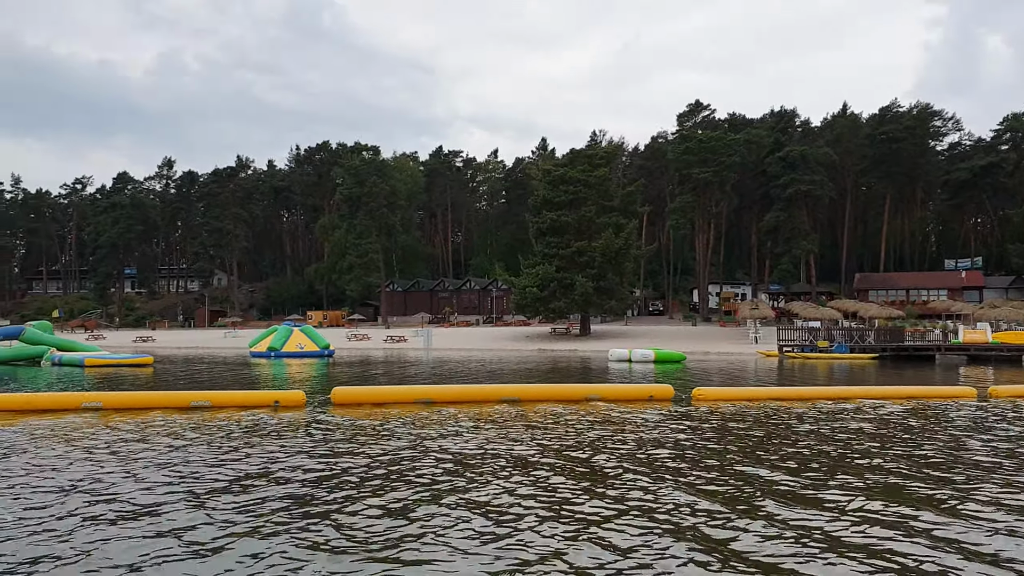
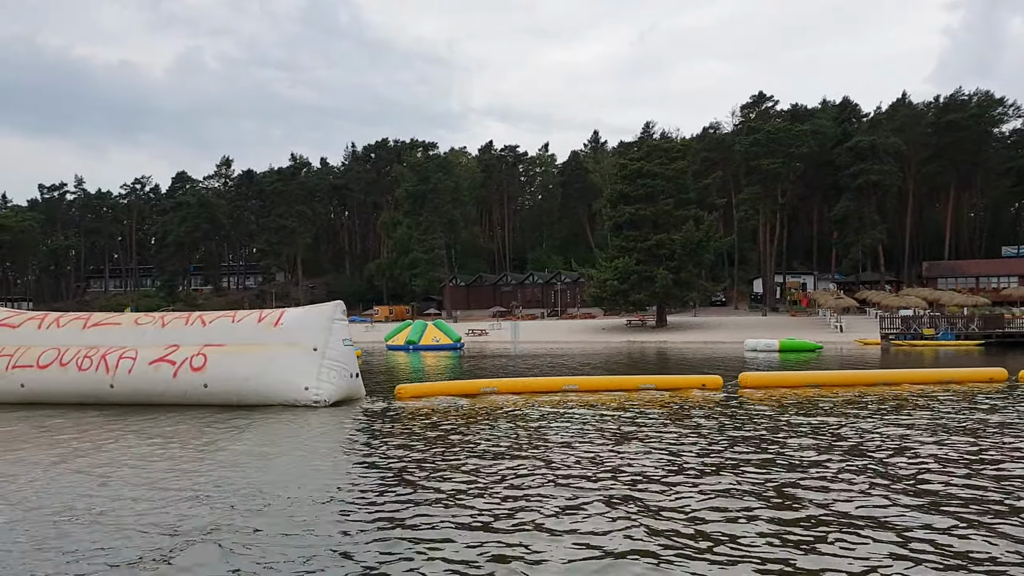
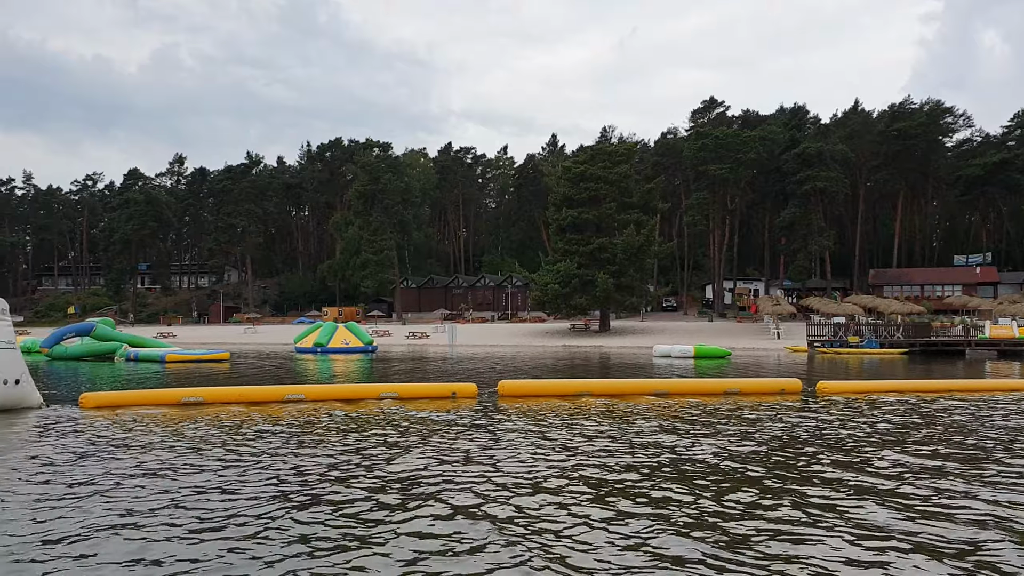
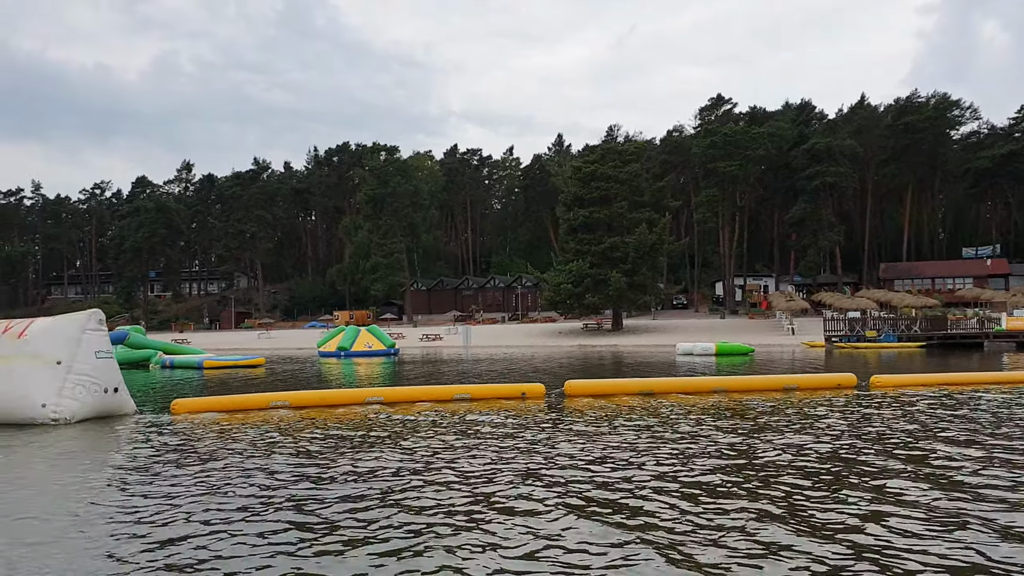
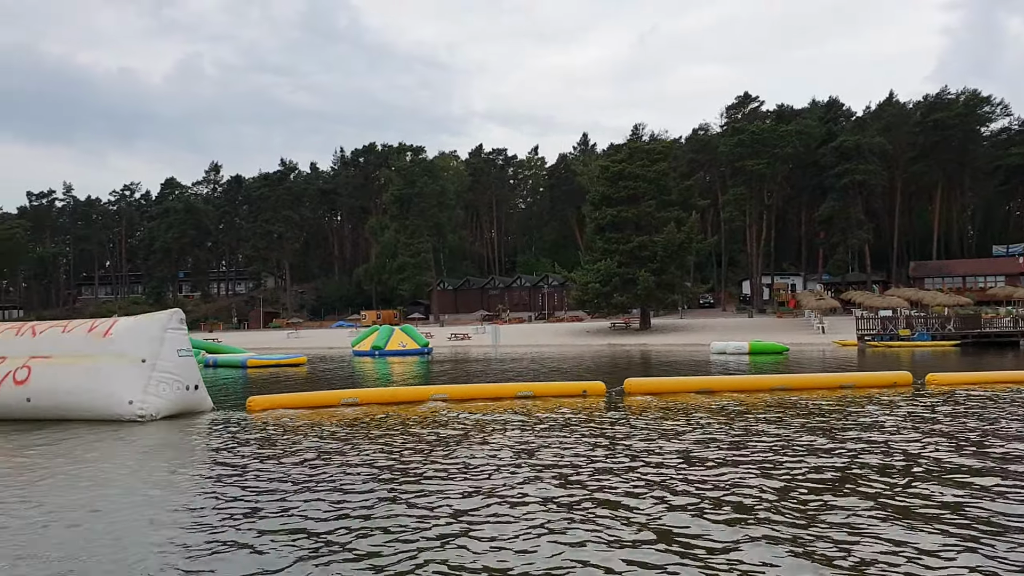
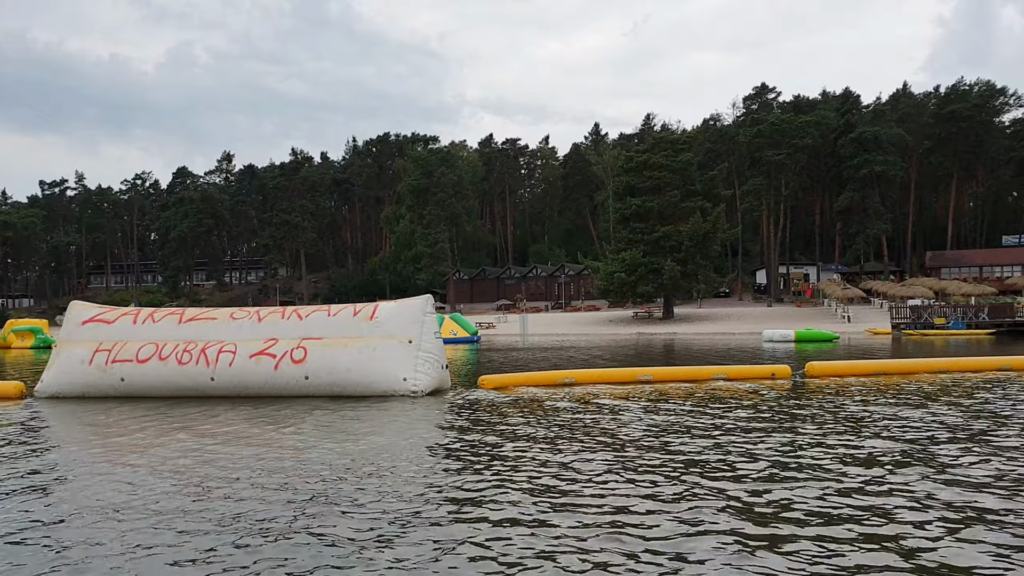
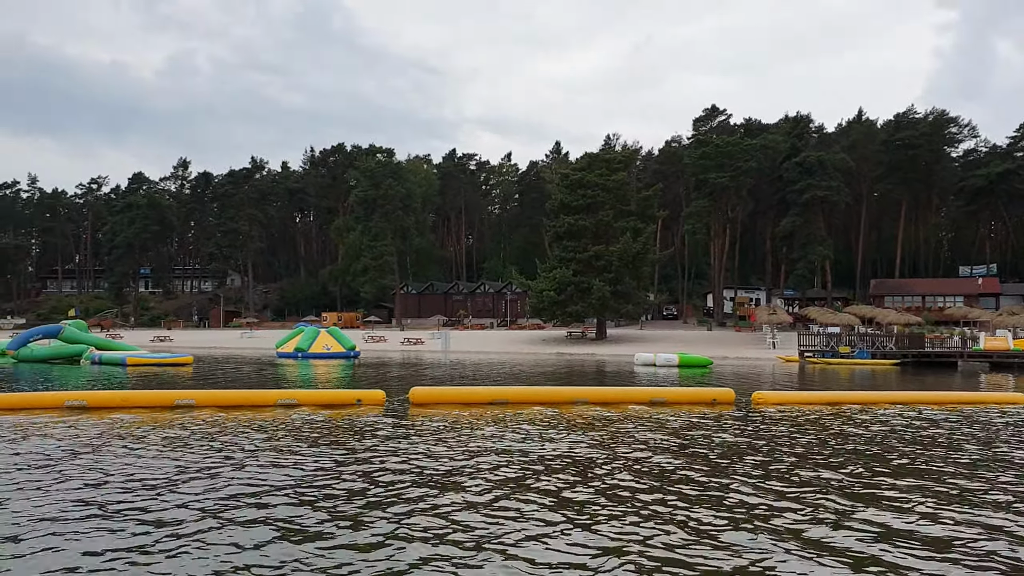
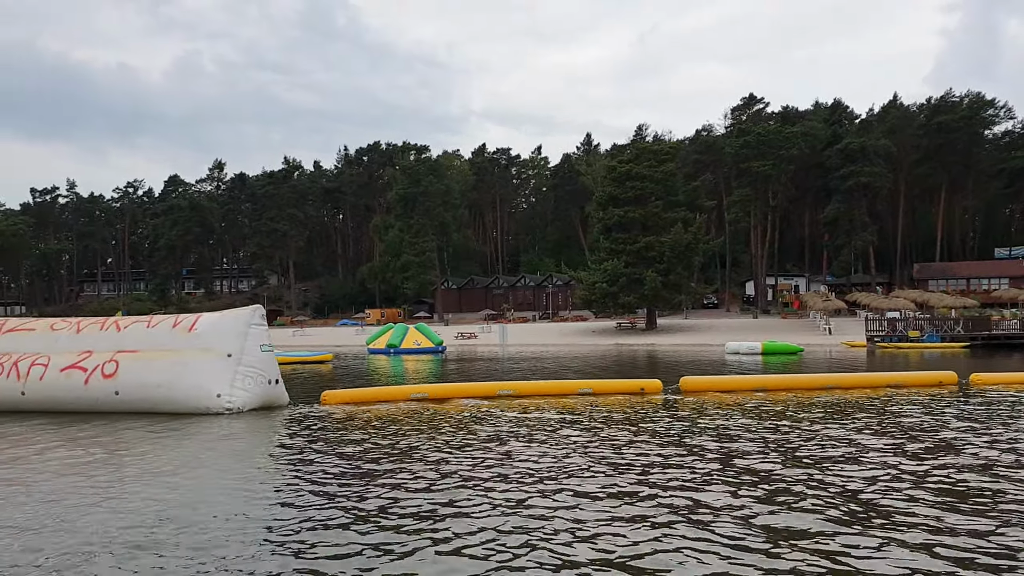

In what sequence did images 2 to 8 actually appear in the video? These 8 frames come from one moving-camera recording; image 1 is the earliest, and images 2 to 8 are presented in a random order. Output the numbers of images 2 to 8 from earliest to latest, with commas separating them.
7, 3, 4, 5, 8, 2, 6
